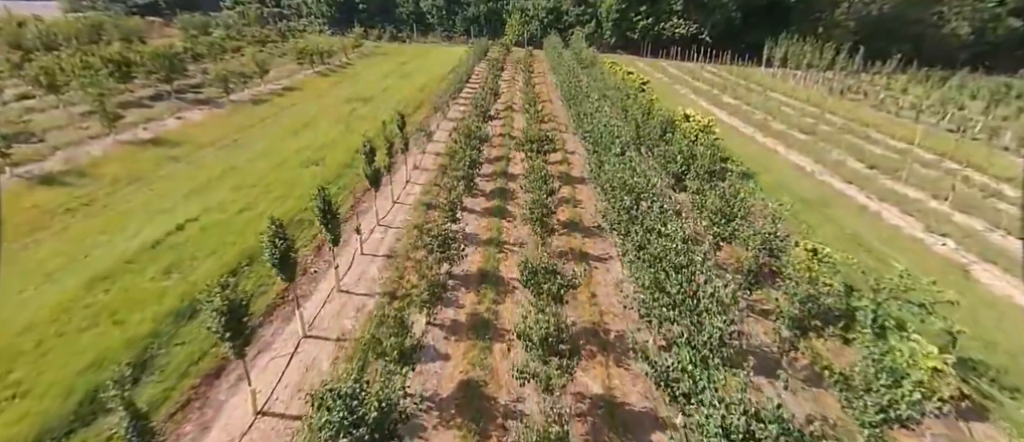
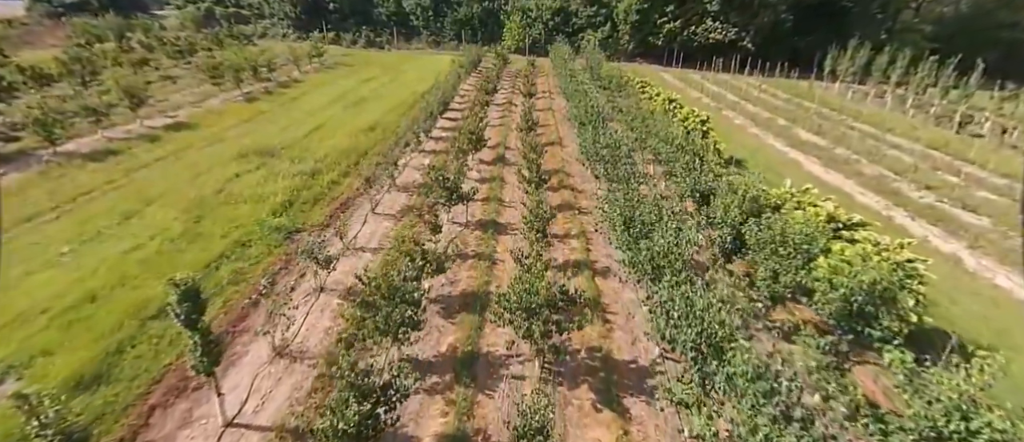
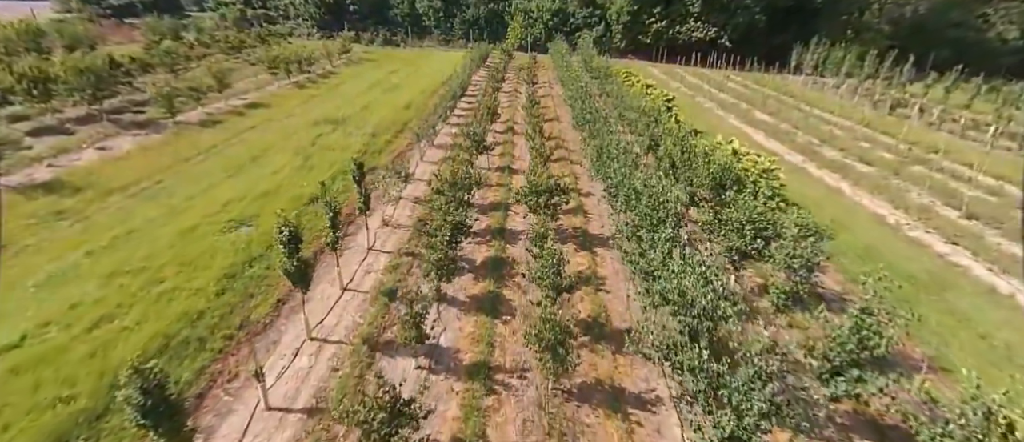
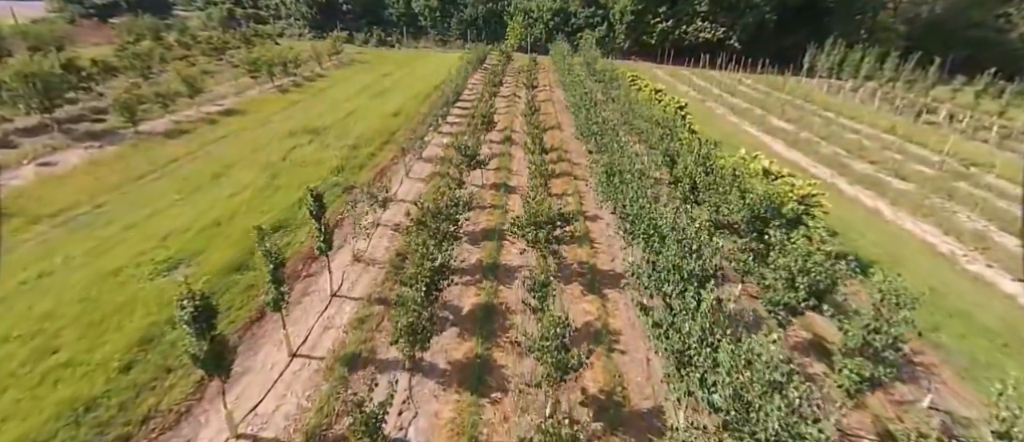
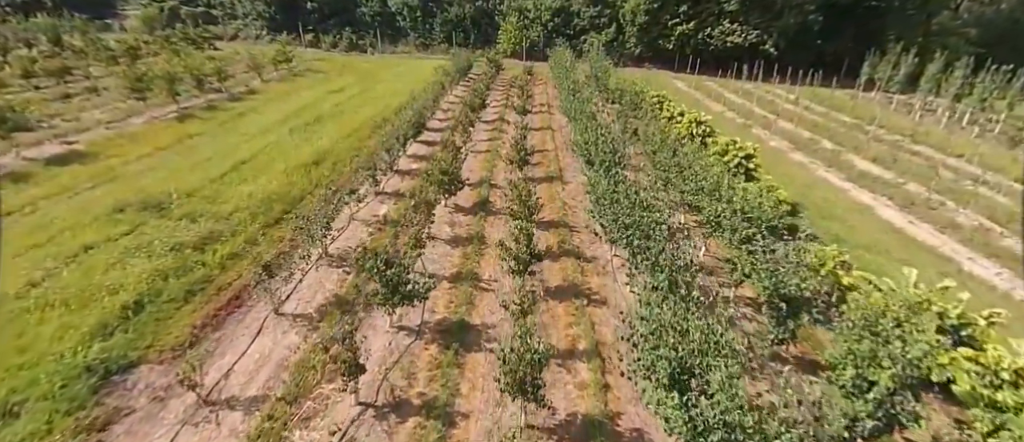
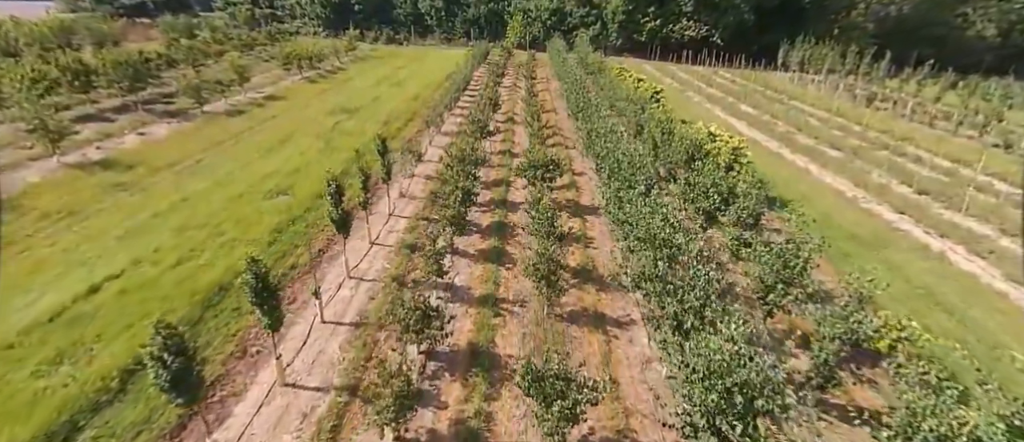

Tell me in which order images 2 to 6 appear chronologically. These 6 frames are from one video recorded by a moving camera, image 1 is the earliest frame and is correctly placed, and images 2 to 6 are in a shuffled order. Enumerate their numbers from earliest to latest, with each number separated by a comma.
6, 3, 4, 2, 5
